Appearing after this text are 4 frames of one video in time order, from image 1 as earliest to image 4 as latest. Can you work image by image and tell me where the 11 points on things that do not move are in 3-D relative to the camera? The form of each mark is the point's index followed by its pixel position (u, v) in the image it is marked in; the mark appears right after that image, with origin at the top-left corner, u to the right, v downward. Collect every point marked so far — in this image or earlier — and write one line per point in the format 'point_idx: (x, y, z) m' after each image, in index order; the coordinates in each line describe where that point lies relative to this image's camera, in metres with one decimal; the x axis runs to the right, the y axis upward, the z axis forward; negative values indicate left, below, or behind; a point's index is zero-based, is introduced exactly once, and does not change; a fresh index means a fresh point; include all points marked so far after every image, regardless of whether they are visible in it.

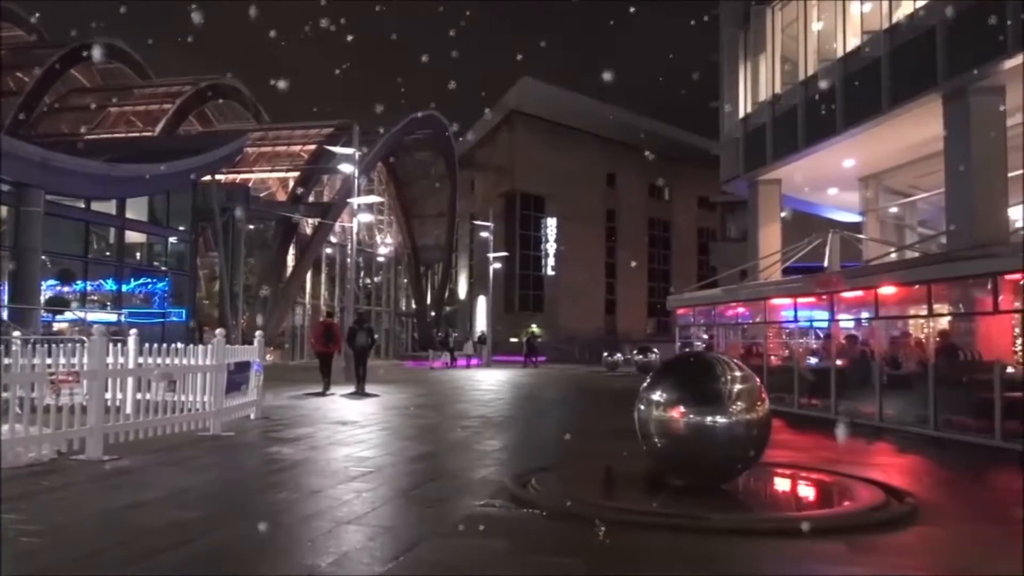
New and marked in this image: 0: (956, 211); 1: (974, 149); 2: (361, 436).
0: (+8.8, +1.5, +17.1) m
1: (+8.9, +2.7, +16.6) m
2: (-2.1, -2.0, +11.8) m
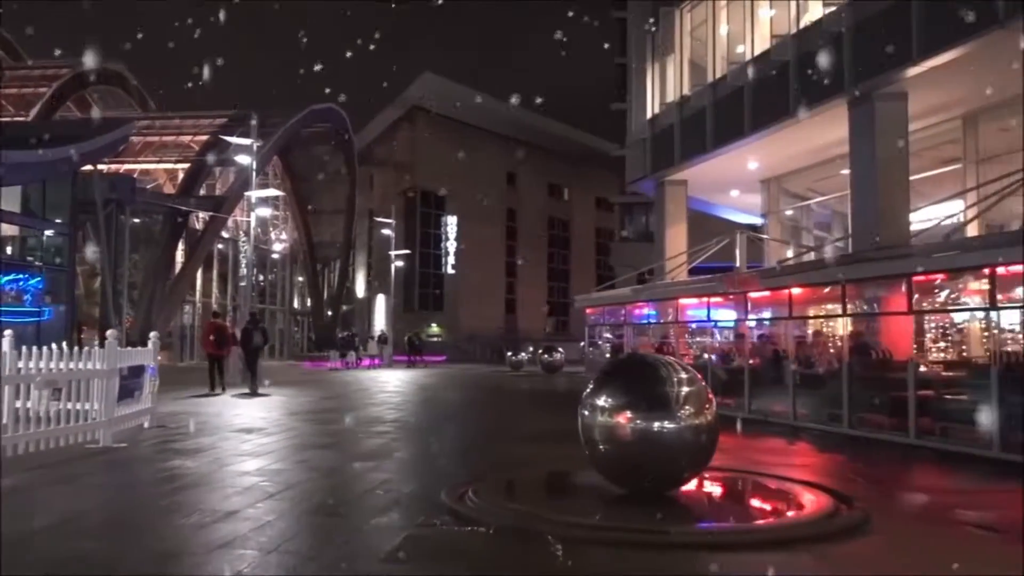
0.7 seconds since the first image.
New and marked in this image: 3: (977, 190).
0: (+7.1, +1.5, +17.5) m
1: (+7.3, +2.7, +17.0) m
2: (-3.1, -2.0, +10.9) m
3: (+10.0, +2.0, +18.4) m
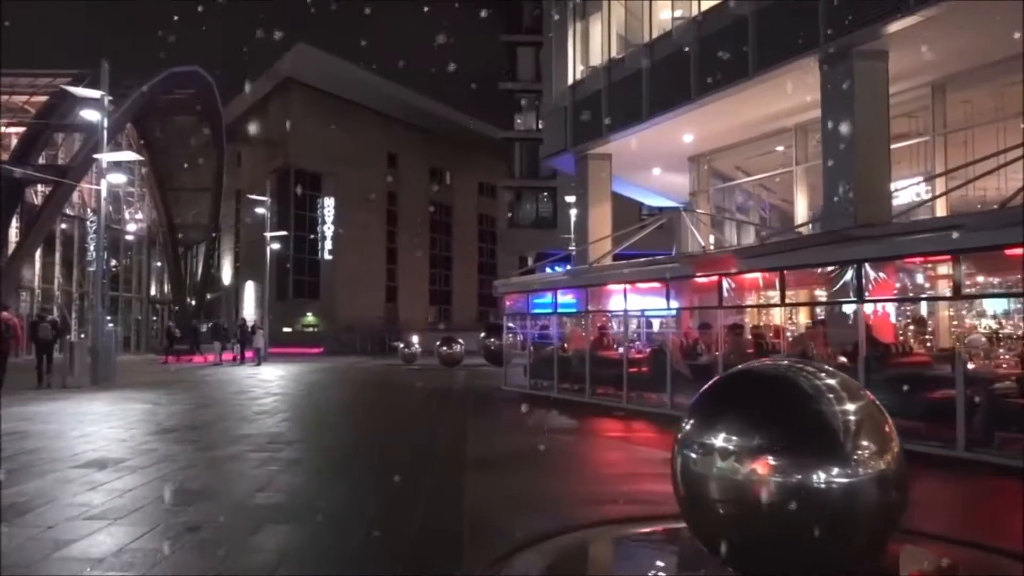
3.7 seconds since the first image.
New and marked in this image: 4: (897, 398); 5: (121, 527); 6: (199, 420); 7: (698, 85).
0: (+5.8, +1.8, +15.5) m
1: (+6.1, +3.0, +15.0) m
2: (-3.3, -1.7, +7.5) m
3: (+8.5, +2.3, +16.7) m
4: (+5.0, -1.4, +11.5) m
5: (-2.7, -1.7, +6.0) m
6: (-4.8, -2.0, +13.3) m
7: (+4.0, +4.4, +18.8) m
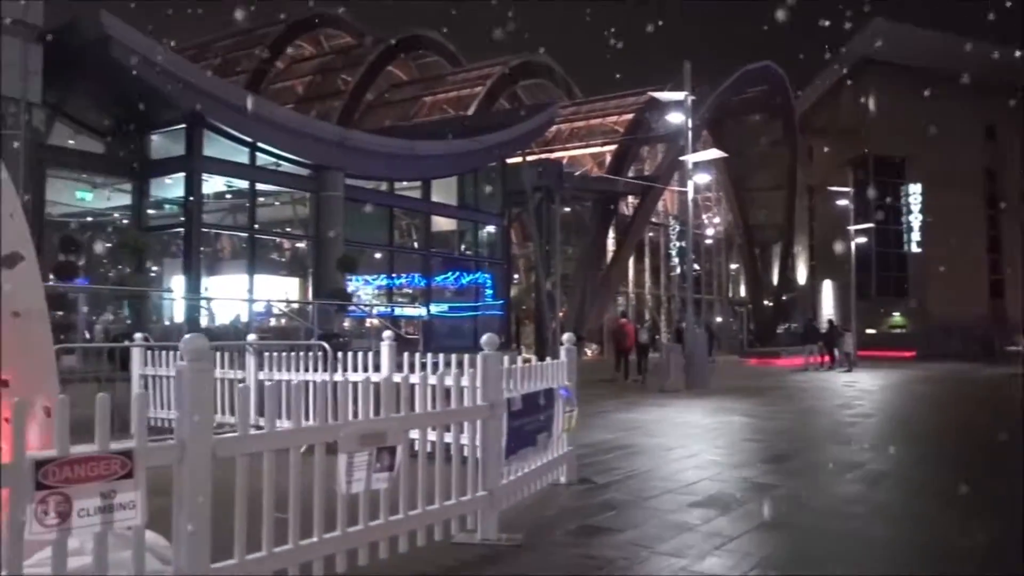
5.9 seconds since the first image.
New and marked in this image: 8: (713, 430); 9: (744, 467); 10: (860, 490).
0: (+13.7, +2.1, +6.8) m
1: (+13.6, +3.3, +6.3) m
2: (+1.7, -1.7, +5.8) m
3: (+16.6, +2.7, +6.2) m
4: (+10.8, -1.1, +4.0) m
5: (+1.3, -1.7, +4.3) m
6: (+3.9, -2.0, +11.3) m
7: (+14.2, +4.8, +10.5) m
8: (+2.9, -2.1, +12.5) m
9: (+2.5, -1.9, +9.1) m
10: (+3.3, -1.9, +8.0) m
